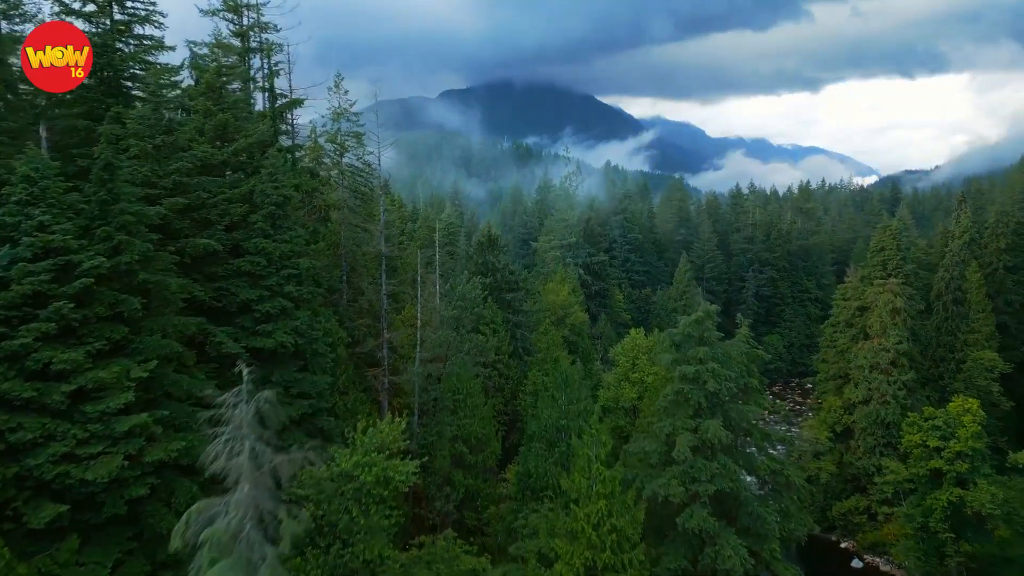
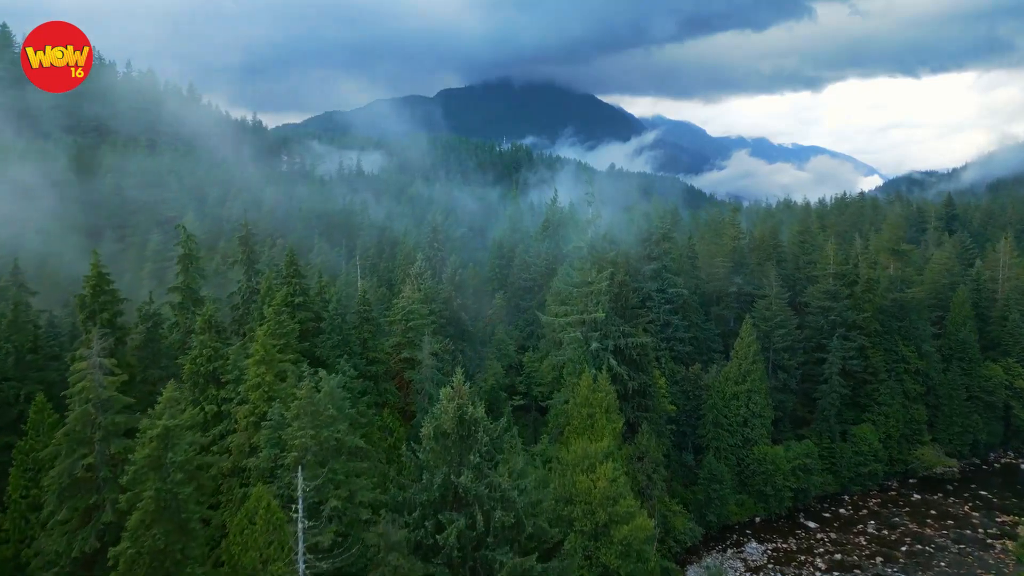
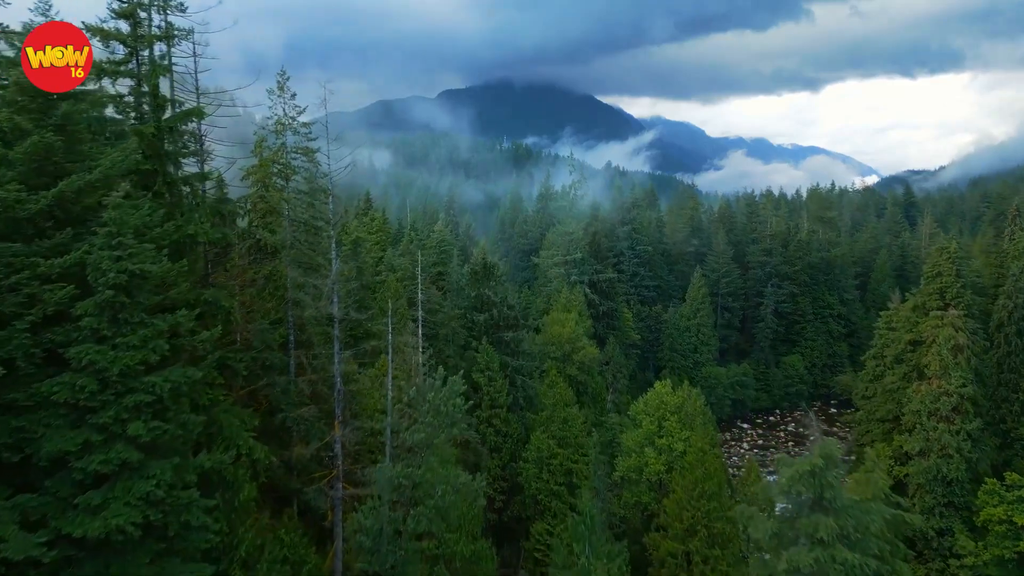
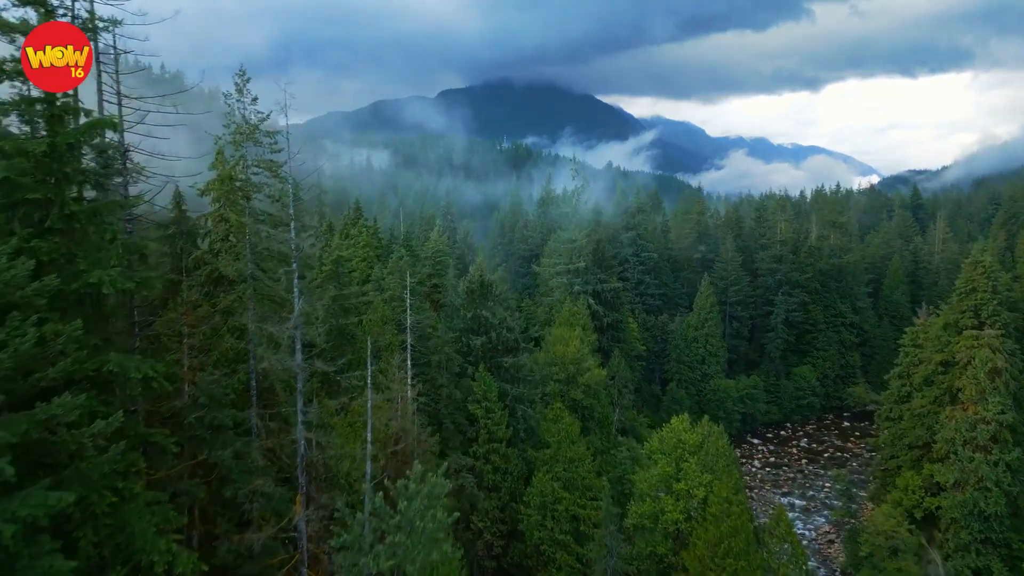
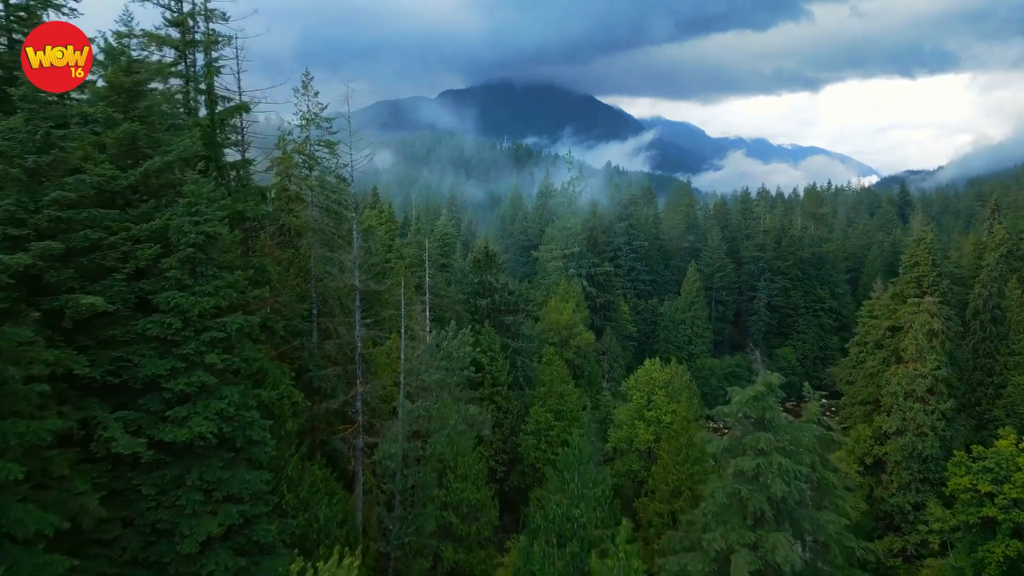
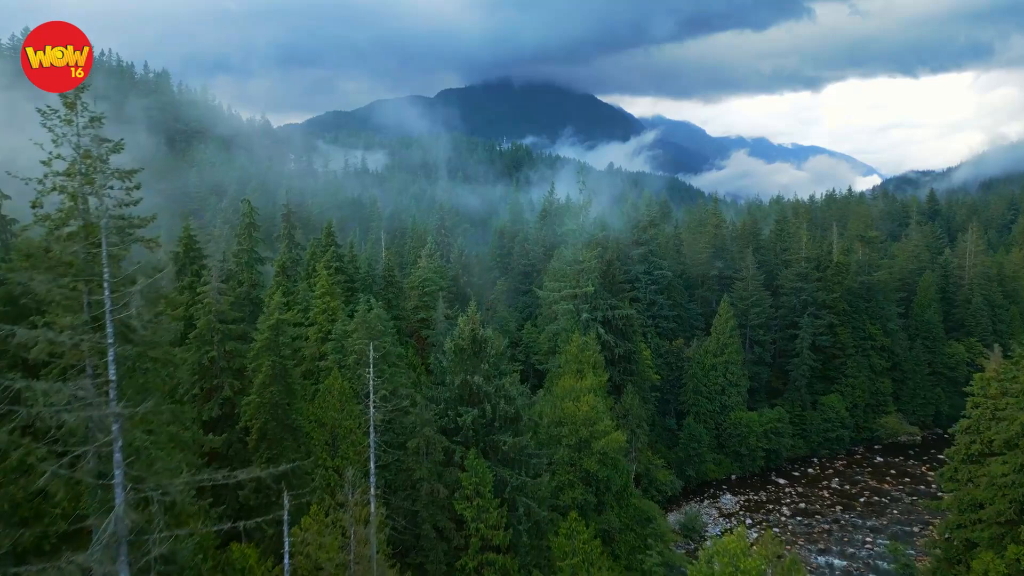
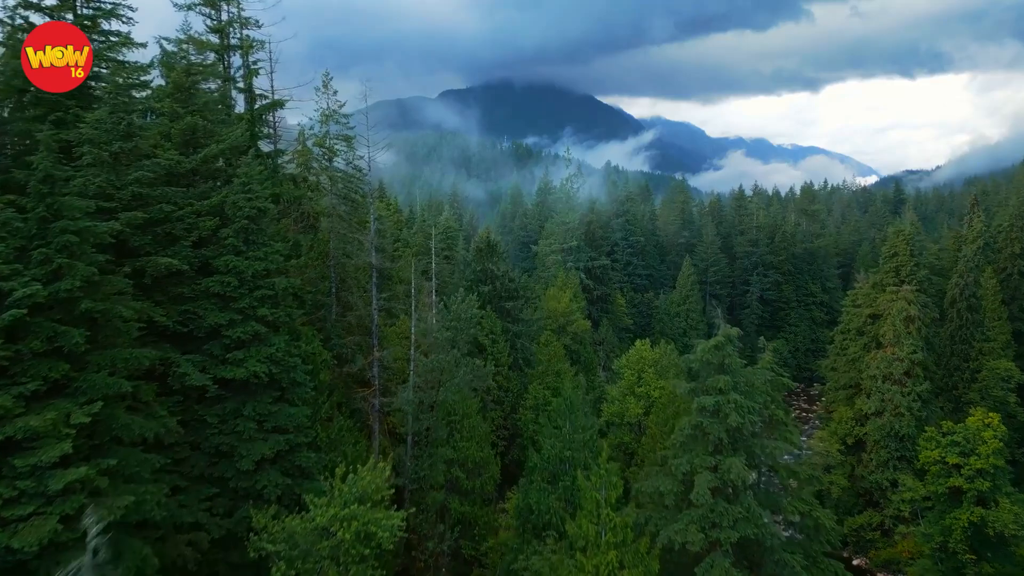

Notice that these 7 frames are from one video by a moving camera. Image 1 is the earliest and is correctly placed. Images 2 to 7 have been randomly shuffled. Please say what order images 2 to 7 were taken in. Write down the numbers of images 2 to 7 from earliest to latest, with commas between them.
7, 5, 3, 4, 6, 2
